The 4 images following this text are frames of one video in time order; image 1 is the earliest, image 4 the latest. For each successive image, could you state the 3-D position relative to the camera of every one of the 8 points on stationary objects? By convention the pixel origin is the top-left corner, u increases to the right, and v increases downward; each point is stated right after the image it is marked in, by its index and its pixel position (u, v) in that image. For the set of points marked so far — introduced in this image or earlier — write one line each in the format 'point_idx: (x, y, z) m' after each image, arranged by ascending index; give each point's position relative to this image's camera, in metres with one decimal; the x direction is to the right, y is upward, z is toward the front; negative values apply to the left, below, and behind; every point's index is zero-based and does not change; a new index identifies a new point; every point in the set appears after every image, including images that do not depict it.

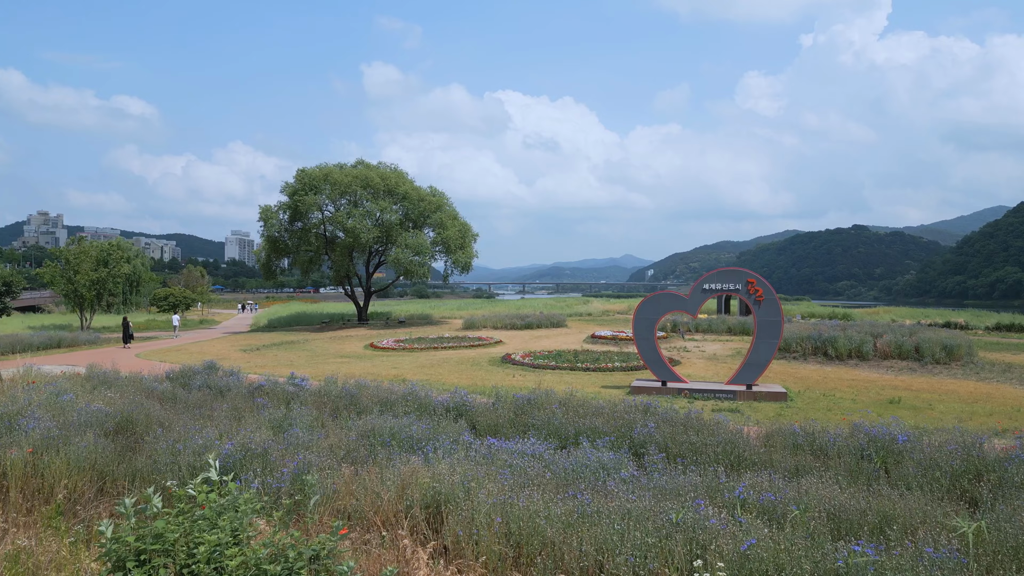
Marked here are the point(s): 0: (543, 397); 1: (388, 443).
0: (+0.3, -1.0, +7.6) m
1: (-0.9, -1.1, +6.1) m
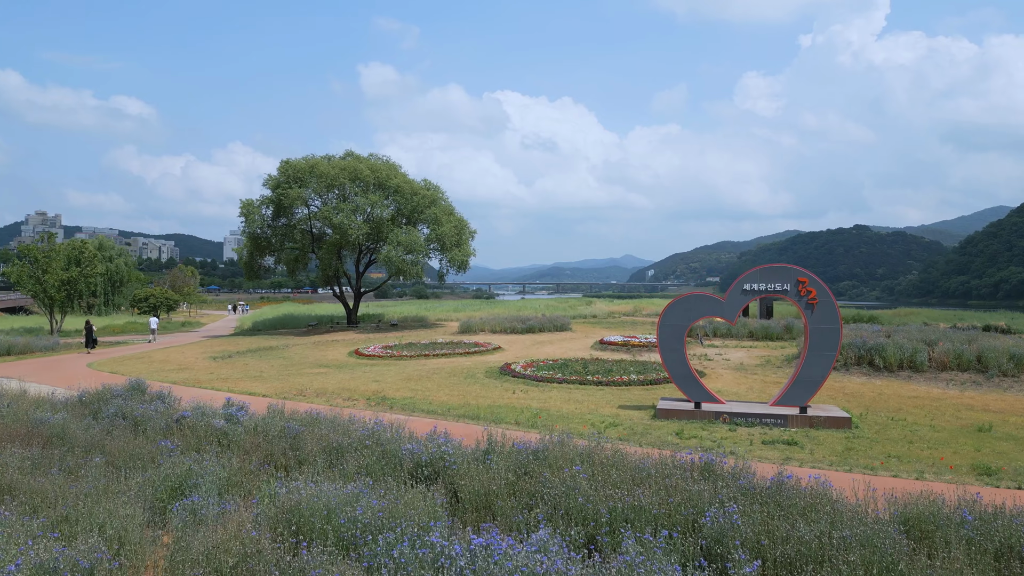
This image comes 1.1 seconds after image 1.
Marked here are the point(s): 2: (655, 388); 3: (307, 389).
0: (+0.3, -1.0, +5.3) m
1: (-0.9, -1.1, +3.9) m
2: (+2.2, -1.6, +13.2) m
3: (-3.2, -1.6, +13.4) m
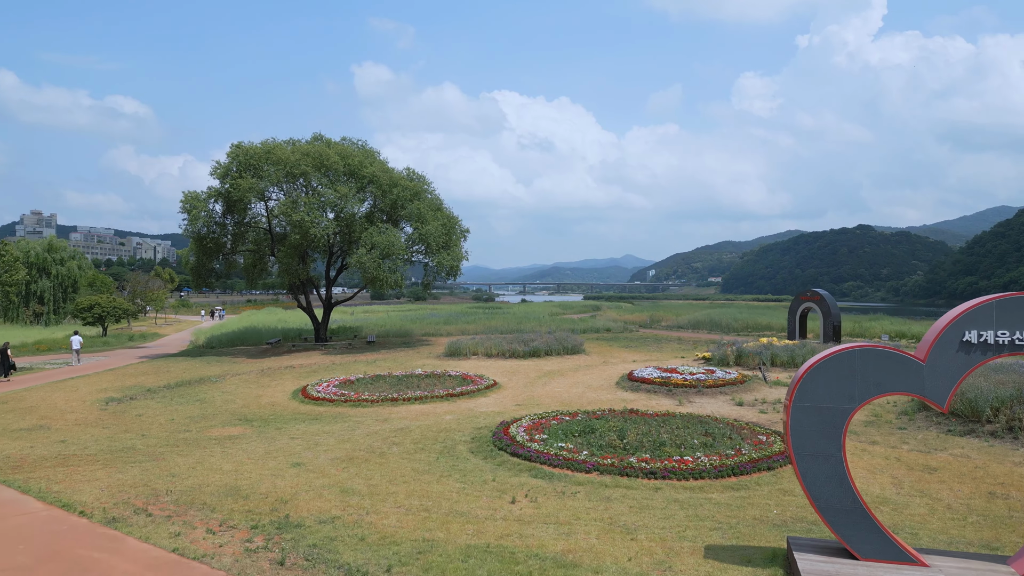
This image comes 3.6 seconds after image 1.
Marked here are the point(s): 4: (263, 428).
0: (+0.3, -1.3, +0.1) m
1: (-0.9, -1.5, -1.4) m
2: (+2.2, -1.9, +8.0) m
3: (-3.2, -1.9, +8.2) m
4: (-3.5, -2.0, +12.1) m
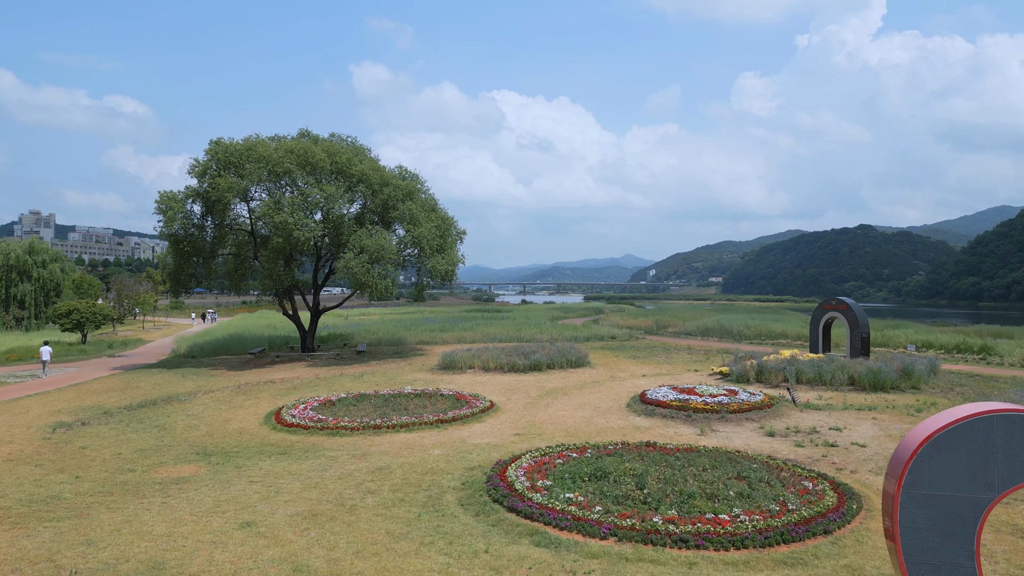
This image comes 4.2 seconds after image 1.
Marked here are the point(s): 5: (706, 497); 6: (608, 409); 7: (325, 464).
0: (+0.3, -1.5, -1.5) m
1: (-0.9, -1.6, -3.0) m
2: (+2.2, -2.1, +6.4) m
3: (-3.3, -2.1, +6.6) m
4: (-3.5, -2.1, +10.4) m
5: (+1.8, -2.0, +8.2) m
6: (+1.6, -2.0, +14.2) m
7: (-2.2, -2.1, +10.2) m
